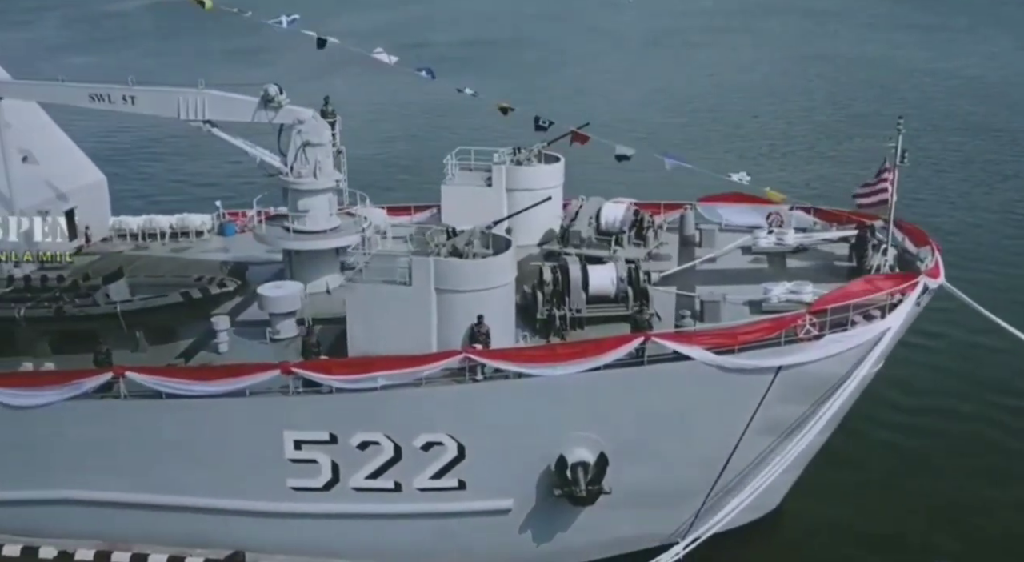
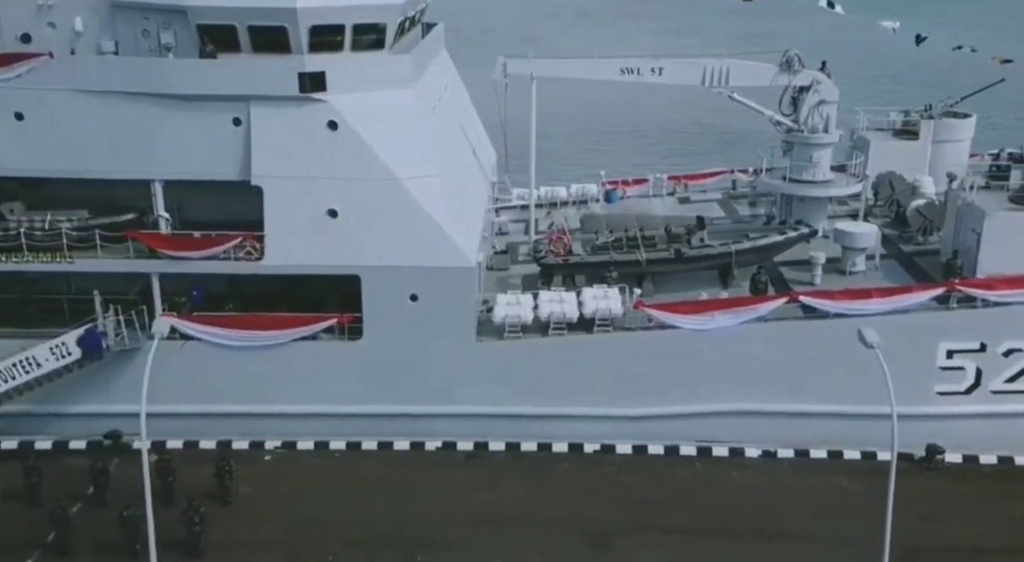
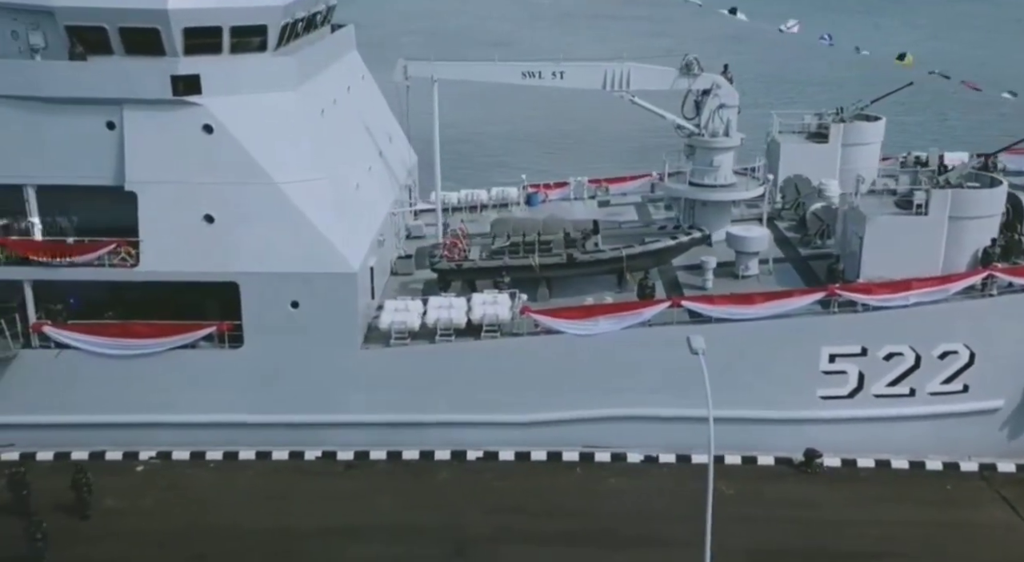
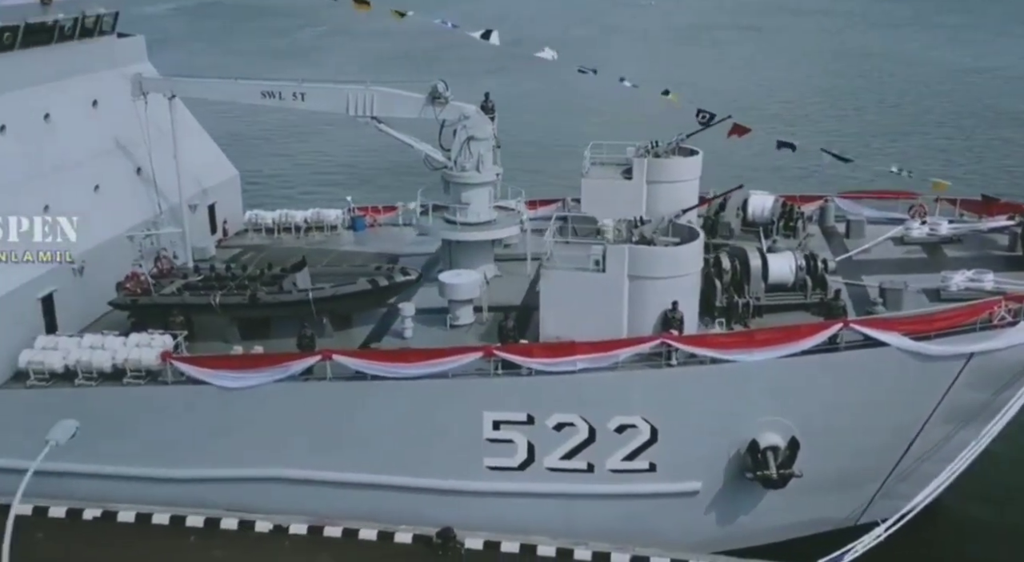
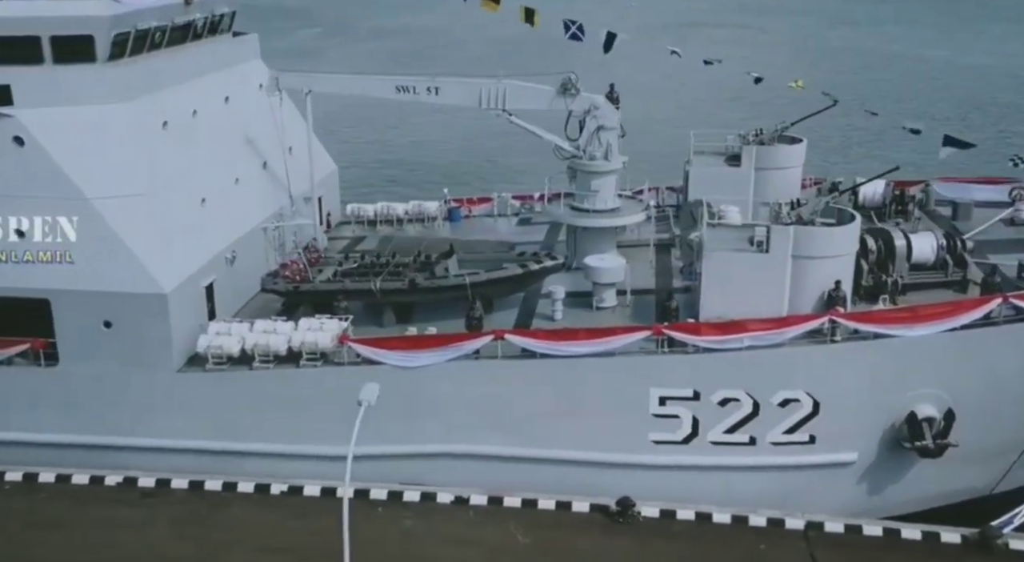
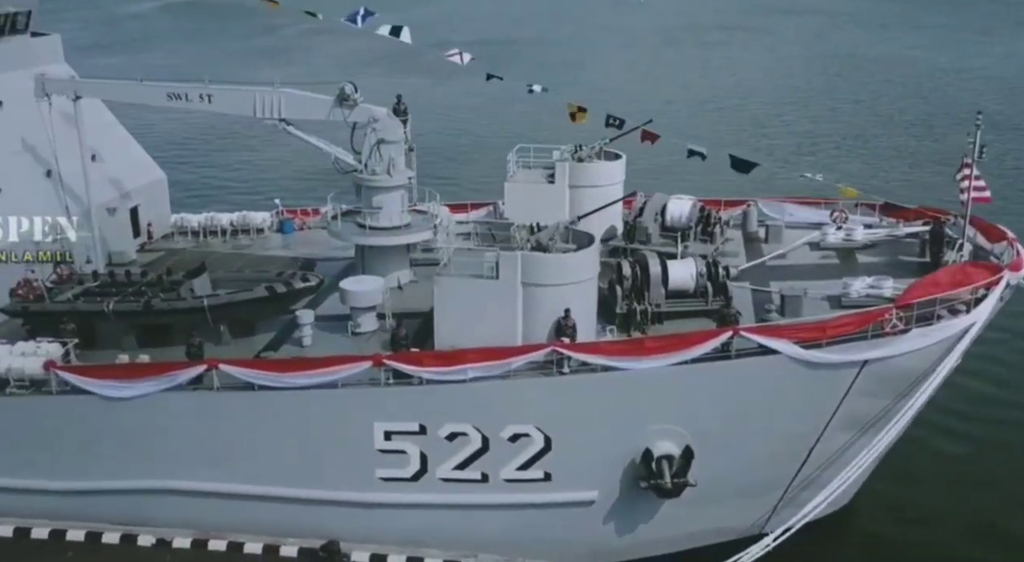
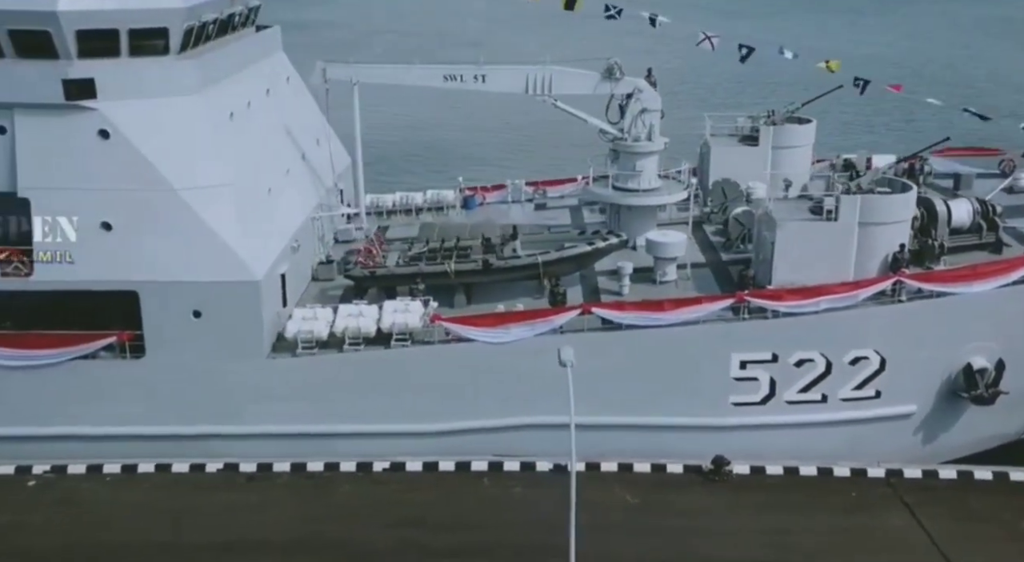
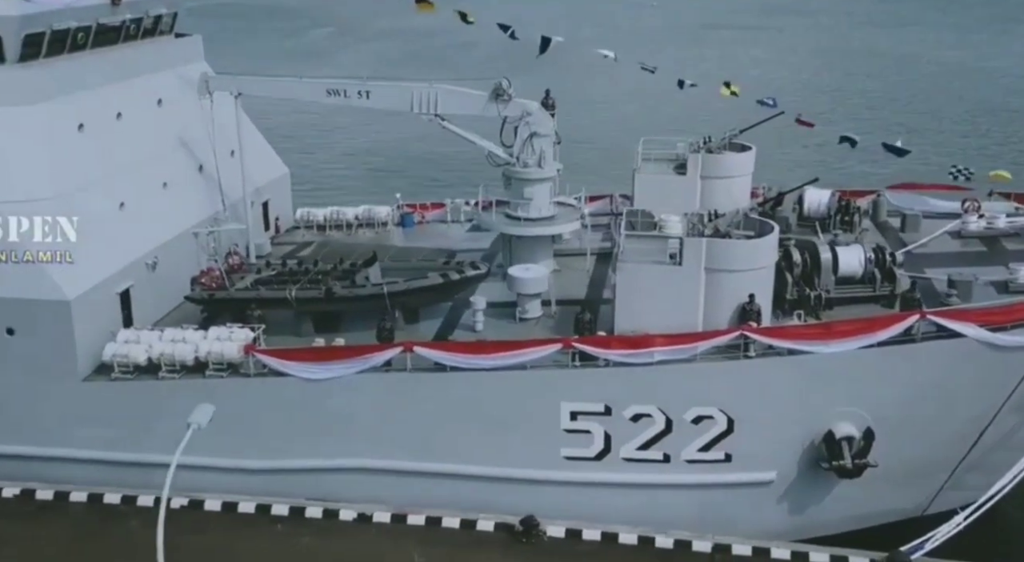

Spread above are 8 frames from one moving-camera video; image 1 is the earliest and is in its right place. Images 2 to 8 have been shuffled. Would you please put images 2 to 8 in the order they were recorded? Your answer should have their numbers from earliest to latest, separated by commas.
6, 4, 8, 5, 7, 3, 2
